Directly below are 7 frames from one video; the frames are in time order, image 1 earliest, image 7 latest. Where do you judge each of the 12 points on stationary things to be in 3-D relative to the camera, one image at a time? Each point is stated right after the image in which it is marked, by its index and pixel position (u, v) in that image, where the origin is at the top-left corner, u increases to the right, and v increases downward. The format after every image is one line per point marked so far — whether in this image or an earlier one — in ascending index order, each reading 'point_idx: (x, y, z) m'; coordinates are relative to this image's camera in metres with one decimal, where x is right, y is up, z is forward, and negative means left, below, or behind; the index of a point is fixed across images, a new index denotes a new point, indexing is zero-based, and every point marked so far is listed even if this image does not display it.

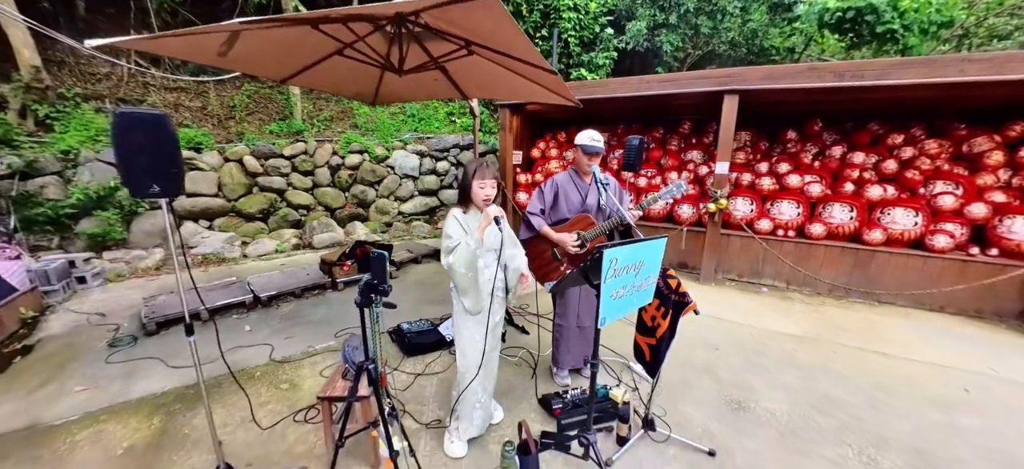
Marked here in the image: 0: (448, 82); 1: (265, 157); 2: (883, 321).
0: (-0.6, +1.5, +3.6) m
1: (-3.4, +1.1, +5.1) m
2: (+3.3, -0.8, +3.3) m
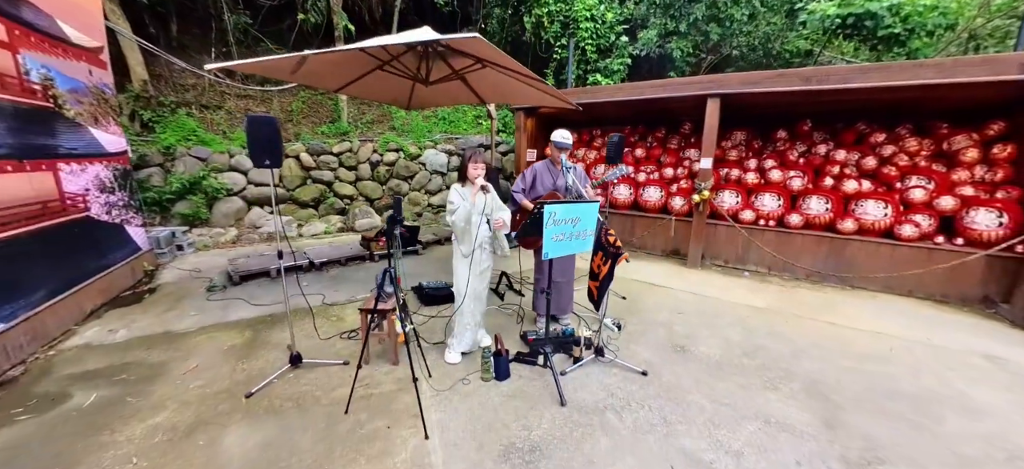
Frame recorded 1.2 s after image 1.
0: (-0.5, +1.6, +4.3) m
1: (-3.2, +1.3, +6.1) m
2: (+3.3, -0.7, +3.6) m
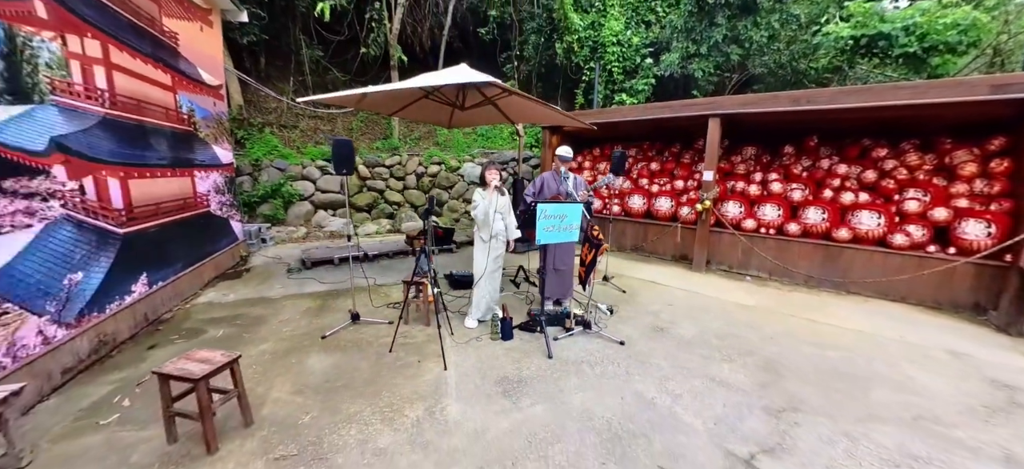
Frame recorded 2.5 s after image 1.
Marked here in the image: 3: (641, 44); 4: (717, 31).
0: (-0.2, +1.6, +5.0) m
1: (-2.7, +1.3, +7.1) m
2: (+3.4, -0.7, +3.9) m
3: (+2.6, +3.9, +7.5) m
4: (+3.6, +3.6, +6.6) m
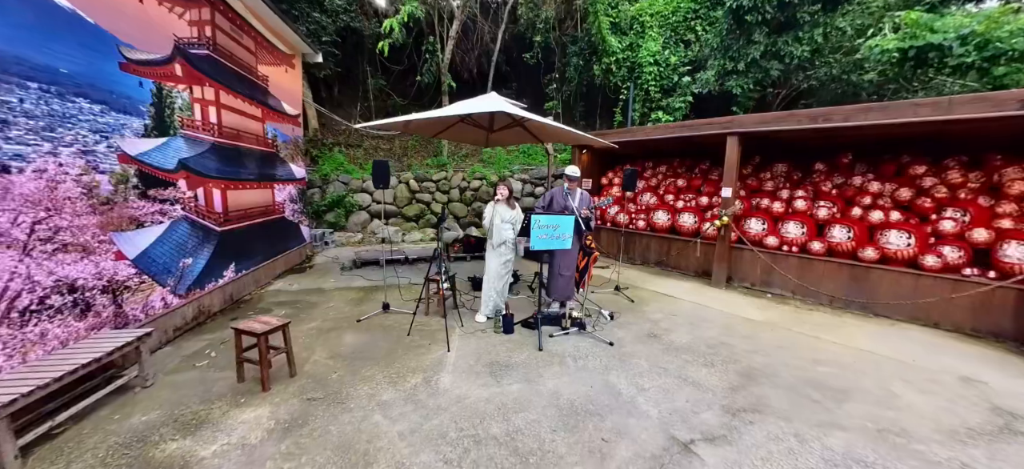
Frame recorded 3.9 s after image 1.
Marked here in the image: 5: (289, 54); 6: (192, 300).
0: (+0.2, +1.5, +5.5) m
1: (-2.0, +1.2, +7.9) m
2: (+3.5, -0.9, +3.7) m
3: (+3.4, +3.5, +7.6) m
4: (+4.3, +3.3, +6.6) m
5: (-3.1, +2.5, +5.1) m
6: (-2.7, -0.6, +3.2) m
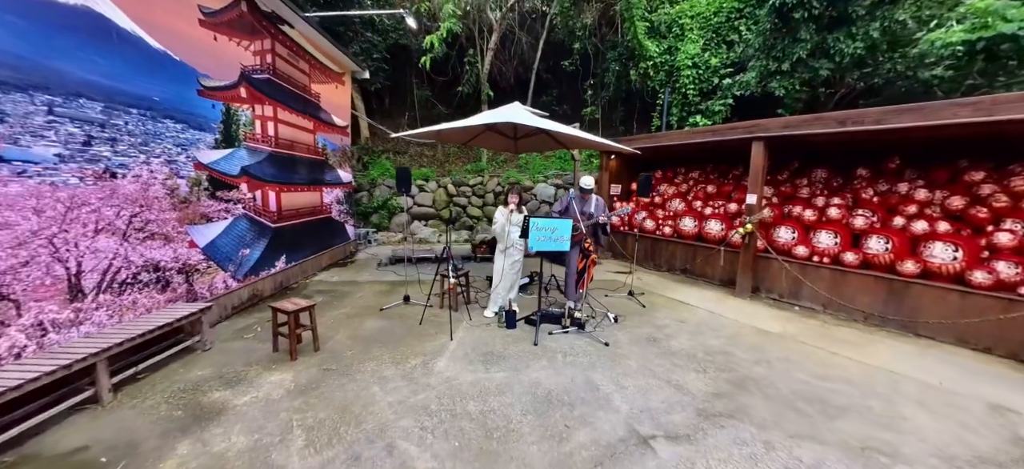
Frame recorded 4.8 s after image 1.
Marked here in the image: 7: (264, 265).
0: (+0.6, +1.4, +5.7) m
1: (-1.2, +1.1, +8.4) m
2: (+3.6, -1.0, +3.5) m
3: (+4.1, +3.4, +7.4) m
4: (+4.8, +3.2, +6.2) m
5: (-2.7, +2.6, +5.8) m
6: (-2.7, -0.5, +3.8) m
7: (-2.7, -0.3, +4.0) m
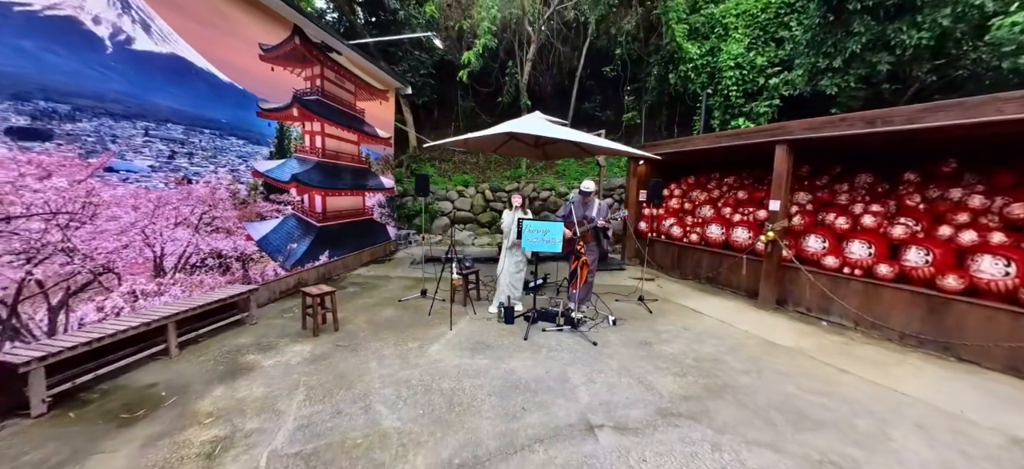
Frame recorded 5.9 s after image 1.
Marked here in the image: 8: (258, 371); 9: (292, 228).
0: (+1.0, +1.4, +5.9) m
1: (-0.4, +1.0, +8.8) m
2: (+3.5, -1.1, +3.2) m
3: (+4.8, +3.2, +7.0) m
4: (+5.3, +3.0, +5.7) m
5: (-2.3, +2.6, +6.5) m
6: (-2.6, -0.5, +4.5) m
7: (-2.6, -0.3, +4.7) m
8: (-1.9, -1.0, +2.7) m
9: (-2.6, +0.1, +4.4) m
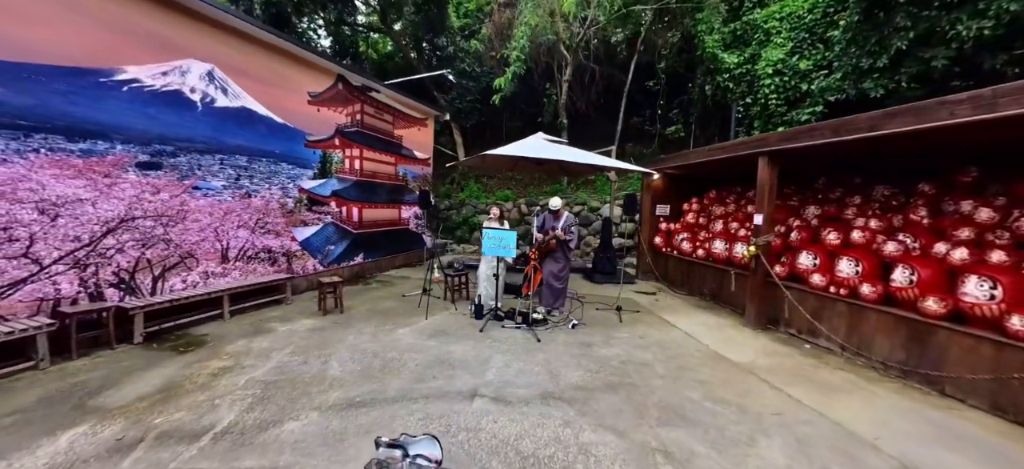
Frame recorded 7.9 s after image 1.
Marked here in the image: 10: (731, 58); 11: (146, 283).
0: (+1.2, +1.2, +6.2) m
1: (+0.5, +0.8, +9.4) m
2: (+2.9, -1.2, +2.9) m
3: (+5.2, +2.9, +6.4) m
4: (+5.3, +2.7, +5.1) m
5: (-1.8, +2.4, +7.7) m
6: (-2.7, -0.5, +5.6) m
7: (-2.6, -0.4, +5.9) m
8: (-2.4, -1.0, +3.7) m
9: (-2.7, 0.0, +5.6) m
10: (+4.4, +3.5, +7.4) m
11: (-3.6, -0.5, +3.6) m
